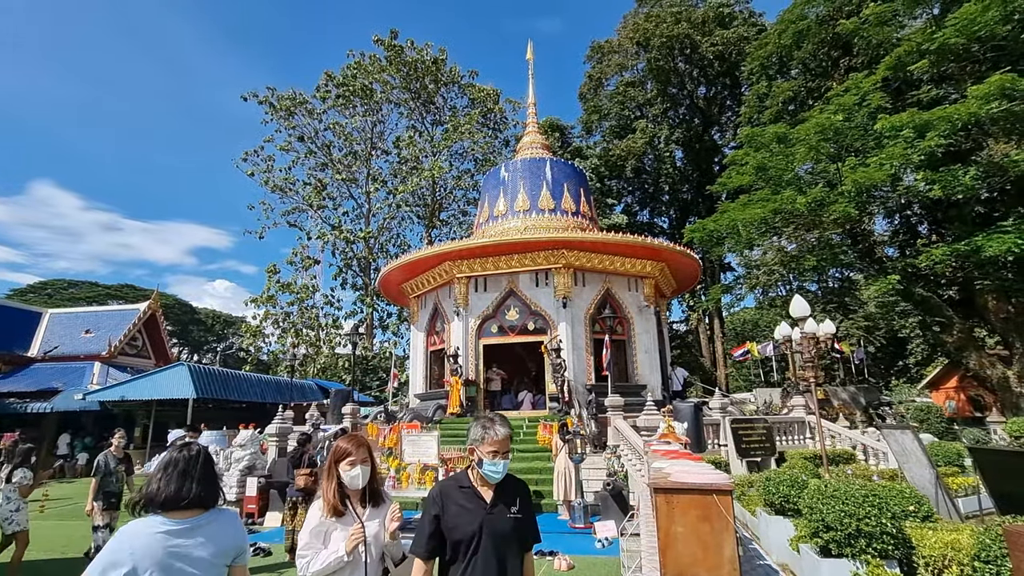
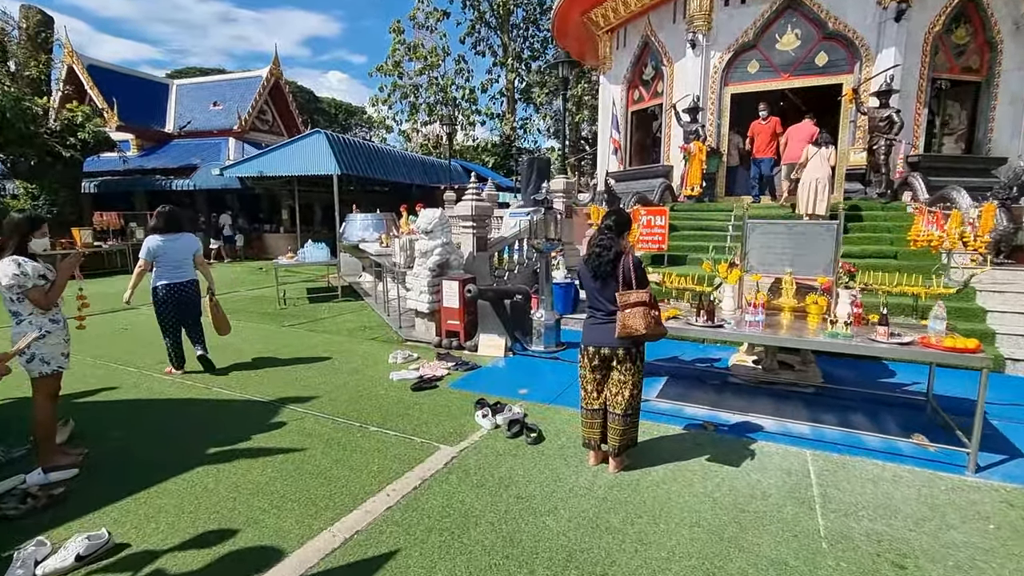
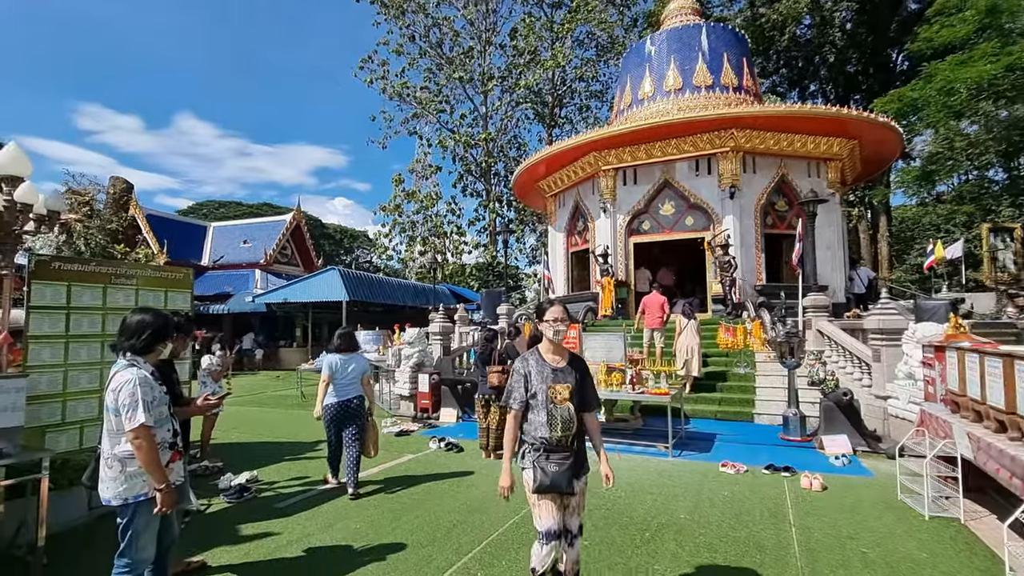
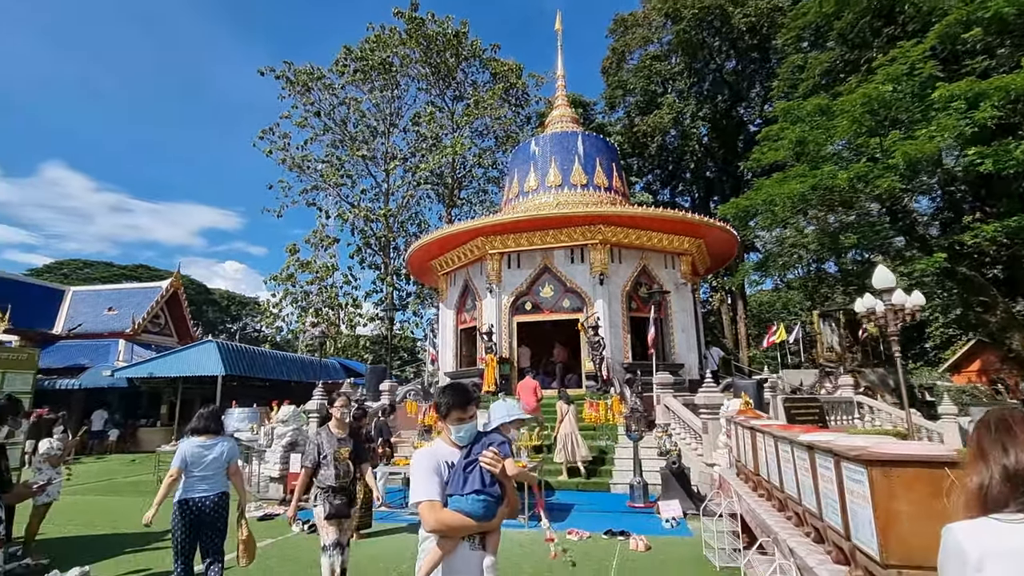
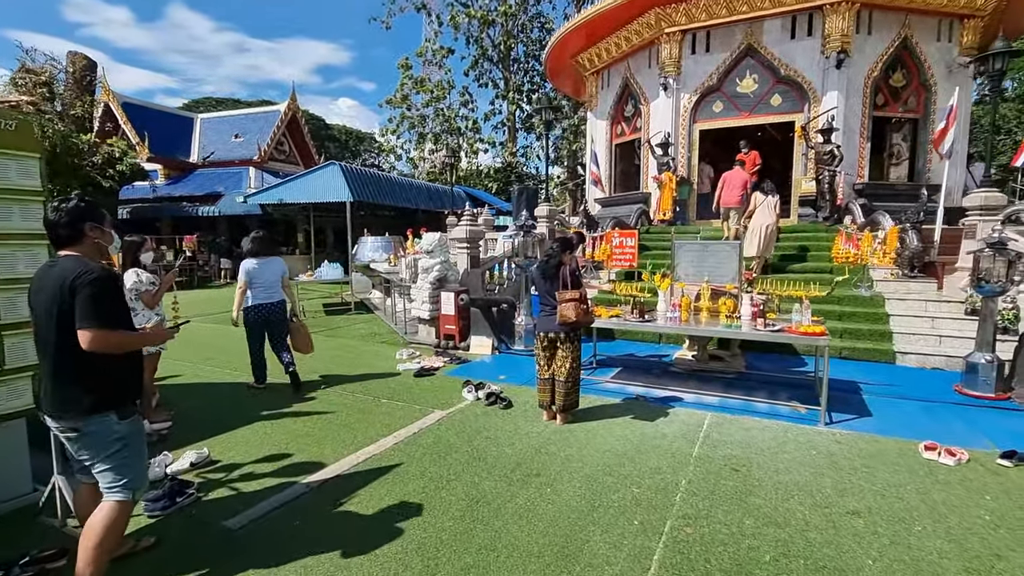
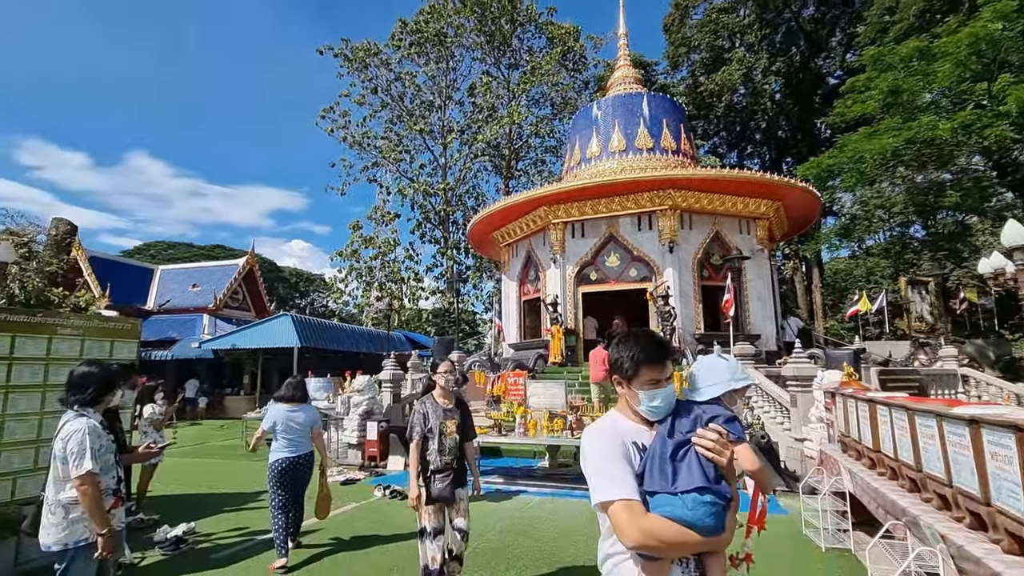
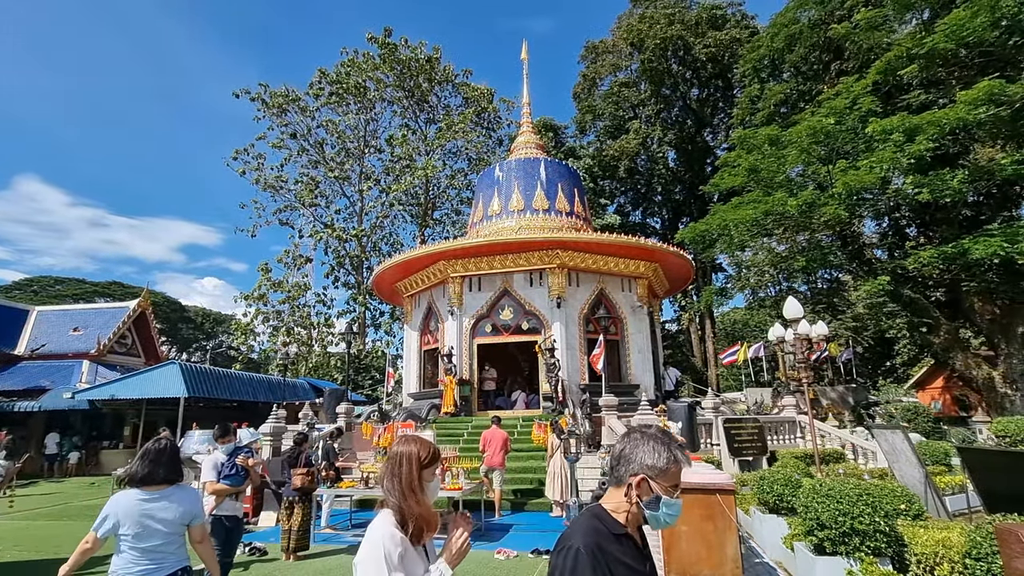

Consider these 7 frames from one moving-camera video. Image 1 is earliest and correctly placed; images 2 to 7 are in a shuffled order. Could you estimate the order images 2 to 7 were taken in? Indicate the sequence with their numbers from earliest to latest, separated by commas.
7, 4, 6, 3, 5, 2
